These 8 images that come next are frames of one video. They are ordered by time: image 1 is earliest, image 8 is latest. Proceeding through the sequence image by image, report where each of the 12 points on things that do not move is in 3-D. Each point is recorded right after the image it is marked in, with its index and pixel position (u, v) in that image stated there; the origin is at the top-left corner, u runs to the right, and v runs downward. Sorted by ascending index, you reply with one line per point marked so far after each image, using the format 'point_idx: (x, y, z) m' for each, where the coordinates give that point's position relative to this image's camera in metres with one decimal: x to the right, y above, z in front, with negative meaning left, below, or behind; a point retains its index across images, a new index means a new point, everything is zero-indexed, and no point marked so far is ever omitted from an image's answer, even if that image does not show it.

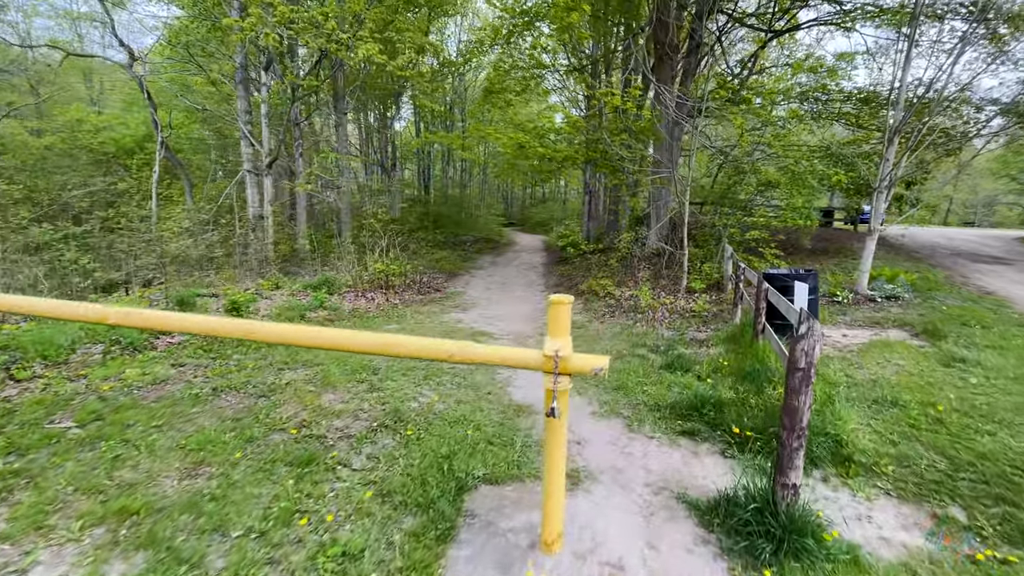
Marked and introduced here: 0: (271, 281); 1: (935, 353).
0: (-4.8, +0.1, +9.2) m
1: (+4.4, -0.7, +4.8) m
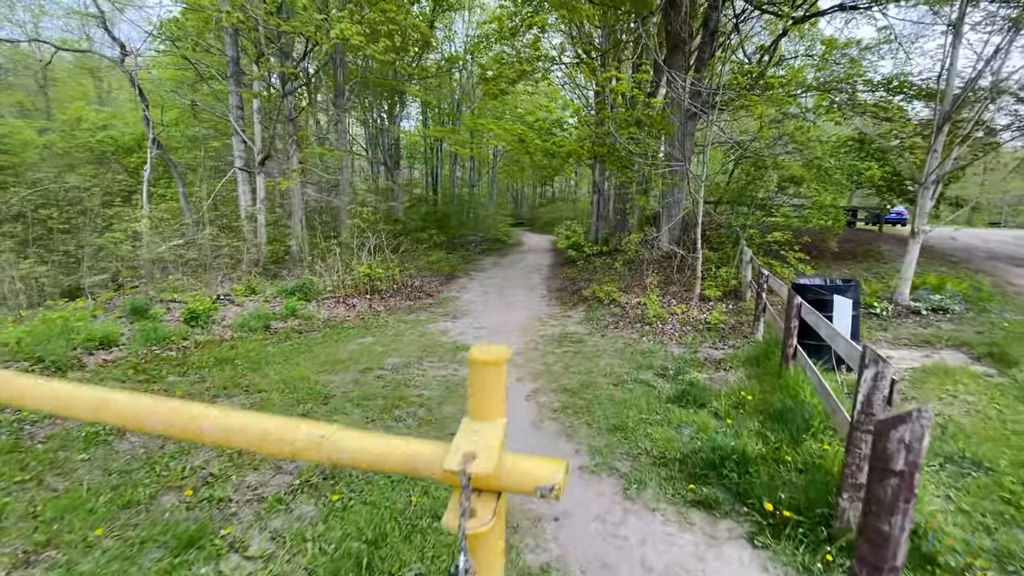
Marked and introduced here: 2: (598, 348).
0: (-4.9, +0.1, +8.5) m
1: (+4.2, -0.8, +3.9) m
2: (+1.1, -0.7, +5.6) m
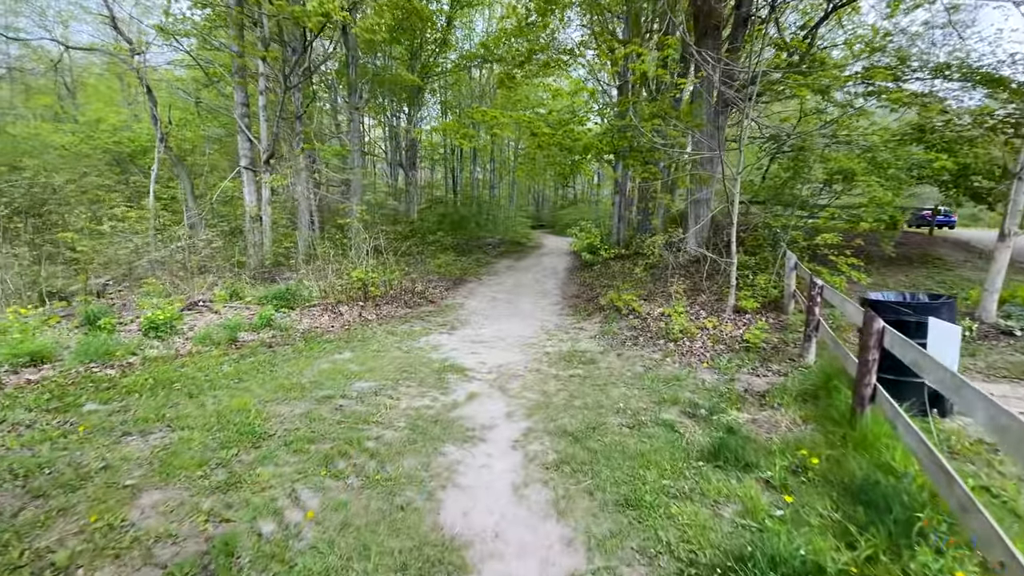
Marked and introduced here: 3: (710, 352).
0: (-4.7, 0.0, +7.8) m
1: (+4.1, -1.0, +2.8) m
2: (+1.0, -0.8, +4.7) m
3: (+2.3, -0.7, +5.3) m
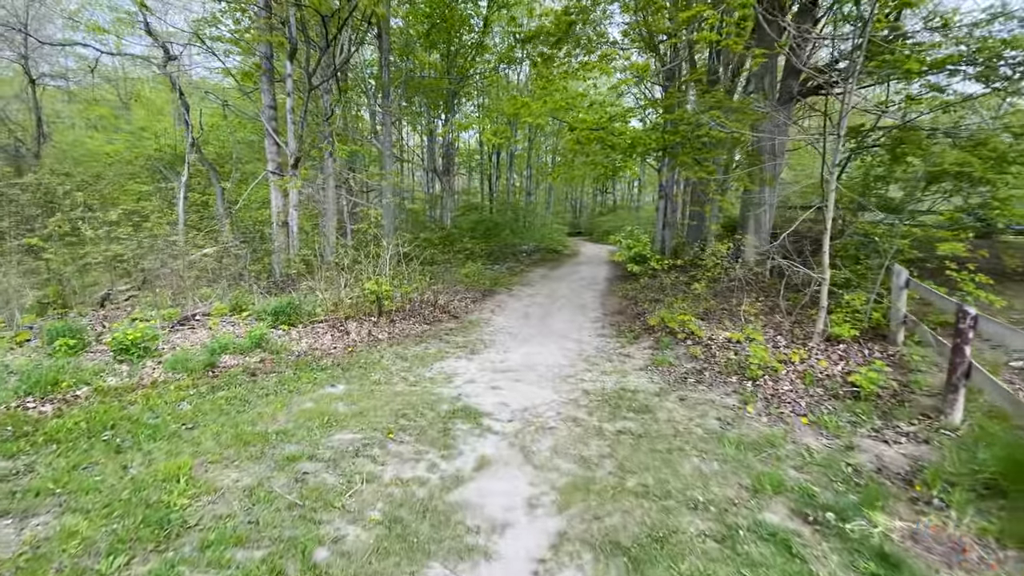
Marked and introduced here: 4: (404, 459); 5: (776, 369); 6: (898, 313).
0: (-4.3, -0.2, +7.1) m
1: (+4.1, -1.2, +1.3) m
2: (+1.2, -1.0, +3.5) m
3: (+2.5, -1.0, +4.0) m
4: (-0.7, -1.1, +3.0) m
5: (+2.6, -0.8, +4.5) m
6: (+4.2, -0.3, +5.0) m
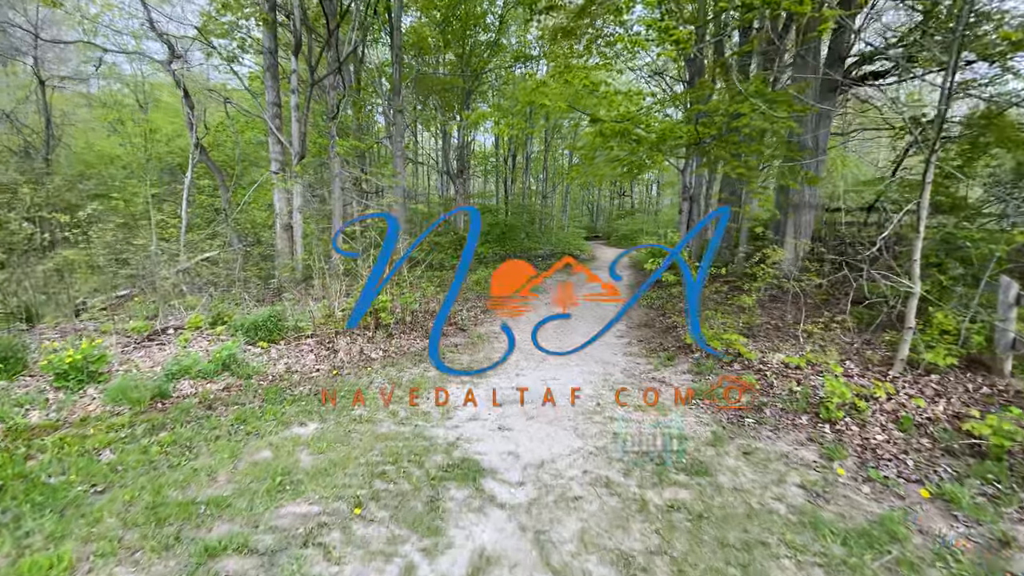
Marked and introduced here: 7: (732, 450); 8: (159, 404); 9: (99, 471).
0: (-4.1, -0.3, +6.4) m
1: (+4.1, -1.3, +0.3) m
2: (+1.3, -1.2, +2.6) m
3: (+2.6, -1.1, +3.0) m
4: (-0.6, -1.2, +2.1) m
5: (+2.7, -0.9, +3.6) m
6: (+4.3, -0.4, +4.0) m
7: (+1.5, -1.1, +3.1) m
8: (-2.9, -0.9, +3.8) m
9: (-2.5, -1.1, +2.8) m
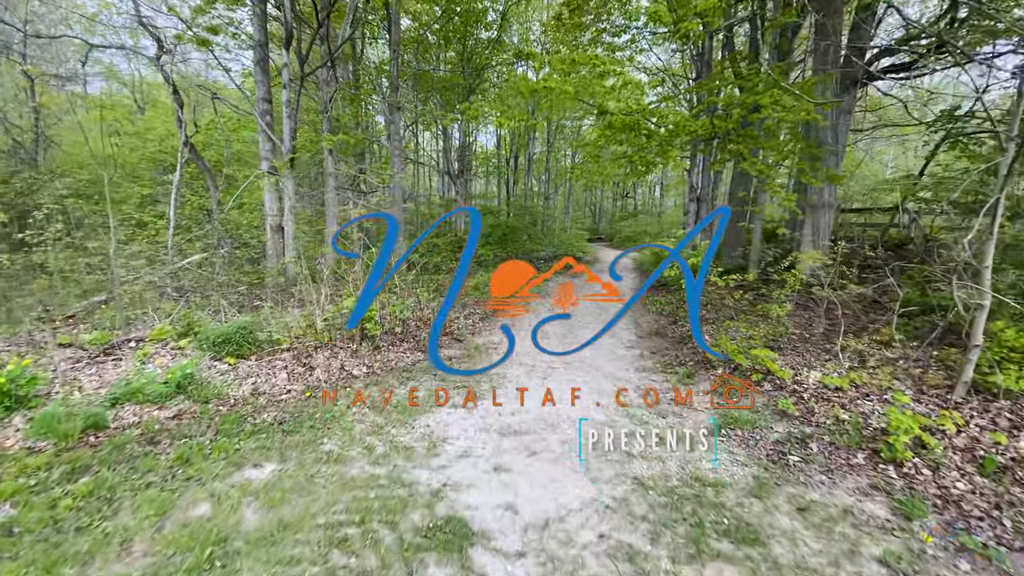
0: (-4.1, -0.4, +5.8) m
1: (+4.1, -1.4, -0.3) m
2: (+1.3, -1.2, +2.0) m
3: (+2.6, -1.2, +2.4) m
4: (-0.7, -1.3, +1.5) m
5: (+2.7, -1.0, +3.0) m
6: (+4.3, -0.5, +3.4) m
7: (+1.5, -1.2, +2.5) m
8: (-2.9, -1.0, +3.2) m
9: (-2.5, -1.2, +2.2) m
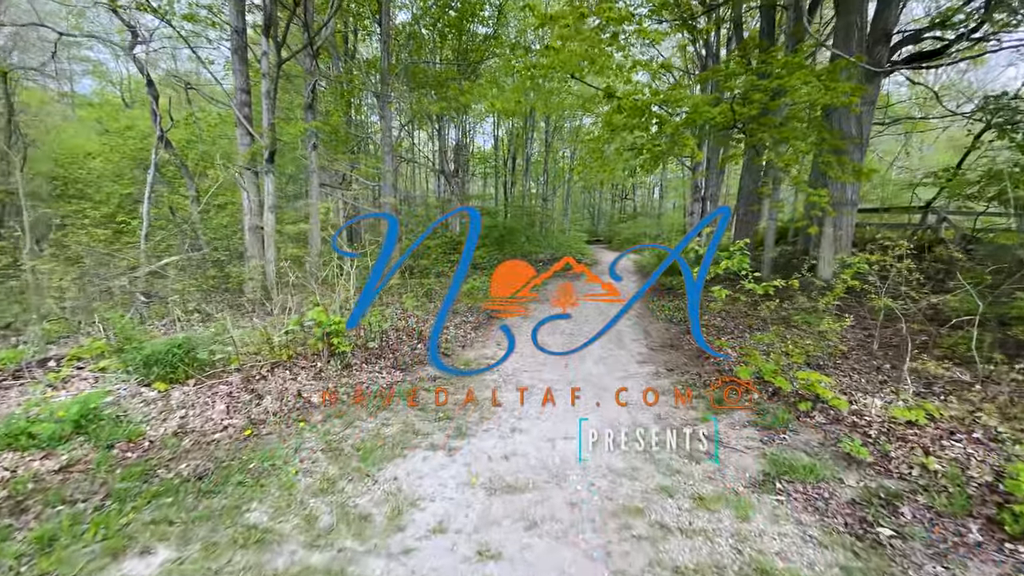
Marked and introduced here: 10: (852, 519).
0: (-4.1, -0.5, +5.0) m
1: (+4.0, -1.4, -1.1) m
2: (+1.2, -1.3, +1.1) m
3: (+2.6, -1.2, +1.6) m
4: (-0.7, -1.4, +0.7) m
5: (+2.6, -1.1, +2.2) m
6: (+4.3, -0.6, +2.6) m
7: (+1.4, -1.2, +1.7) m
8: (-2.9, -1.1, +2.4) m
9: (-2.5, -1.2, +1.4) m
10: (+1.8, -1.2, +2.4) m
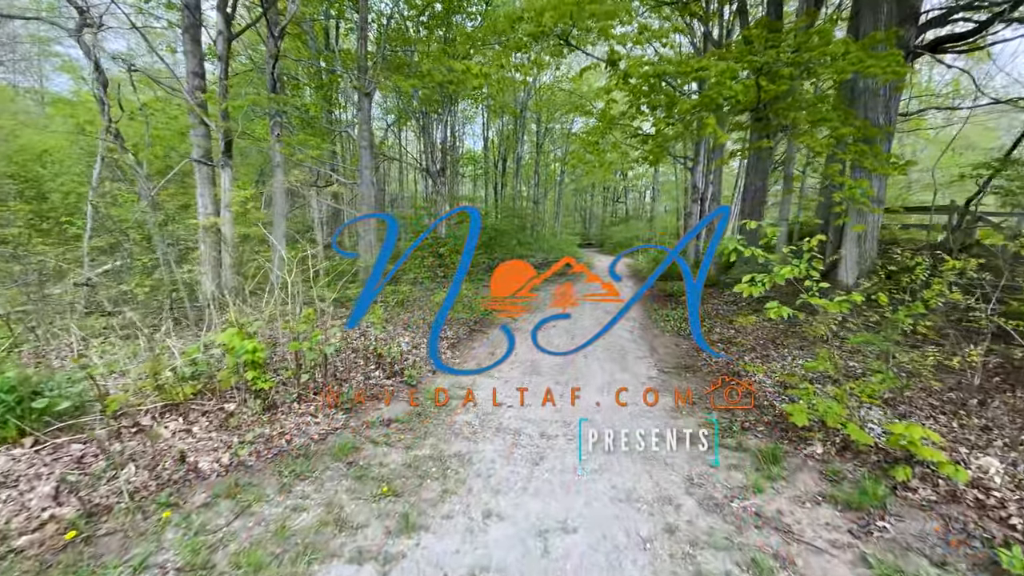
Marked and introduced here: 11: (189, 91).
0: (-4.3, -0.6, +3.8) m
1: (+4.0, -1.5, -2.1) m
2: (+1.1, -1.4, +0.1) m
3: (+2.5, -1.3, +0.6) m
4: (-0.8, -1.4, -0.4) m
5: (+2.5, -1.2, +1.1) m
6: (+4.1, -0.7, +1.6) m
7: (+1.3, -1.3, +0.6) m
8: (-3.0, -1.2, +1.2) m
9: (-2.6, -1.3, +0.2) m
10: (+1.6, -1.3, +1.3) m
11: (-6.6, +4.0, +9.3) m
